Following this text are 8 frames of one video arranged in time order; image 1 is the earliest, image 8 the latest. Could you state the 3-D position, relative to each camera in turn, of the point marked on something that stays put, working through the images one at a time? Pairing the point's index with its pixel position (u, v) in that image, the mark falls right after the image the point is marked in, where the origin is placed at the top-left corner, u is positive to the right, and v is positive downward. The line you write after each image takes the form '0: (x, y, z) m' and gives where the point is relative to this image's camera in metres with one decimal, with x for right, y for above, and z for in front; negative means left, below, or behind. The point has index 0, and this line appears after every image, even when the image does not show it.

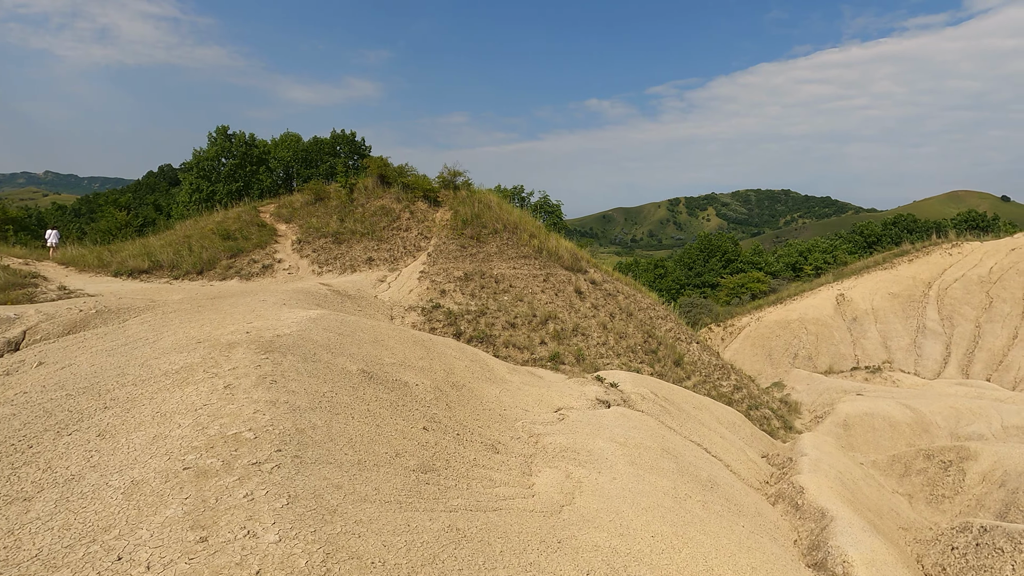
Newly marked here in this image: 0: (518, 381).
0: (+0.1, -1.4, +7.9) m
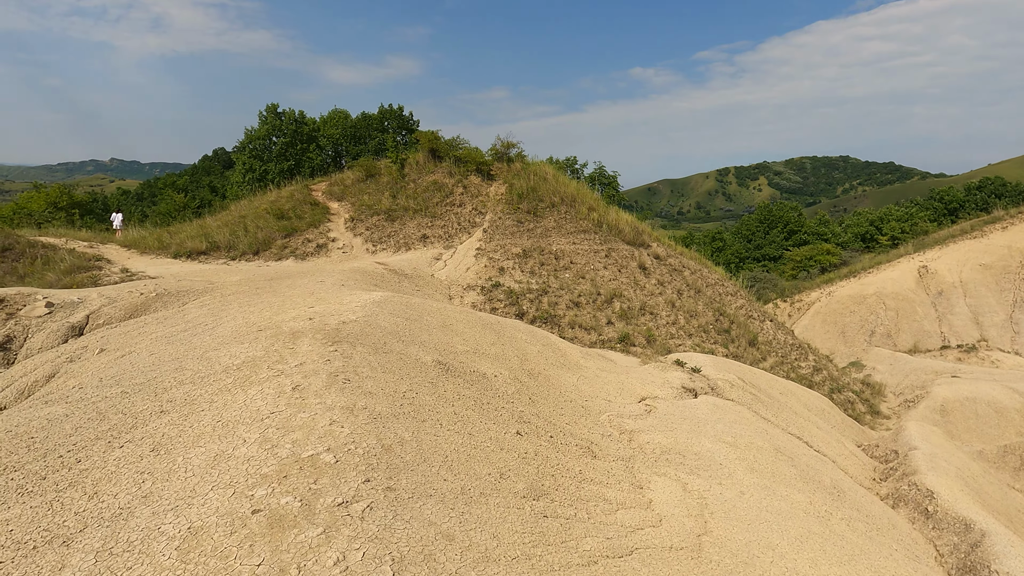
0: (+1.1, -1.1, +7.2) m
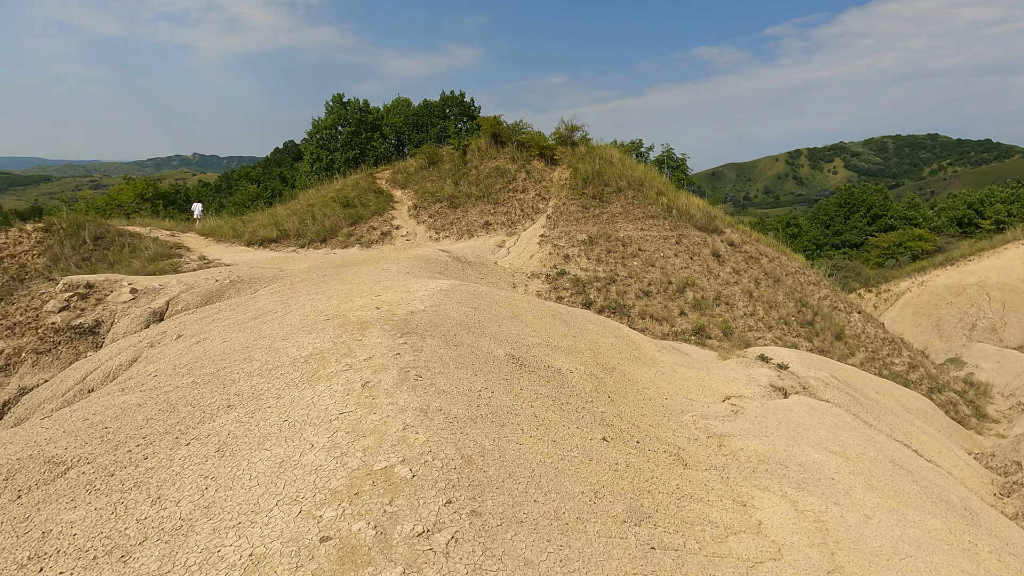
0: (+2.0, -0.9, +6.7) m
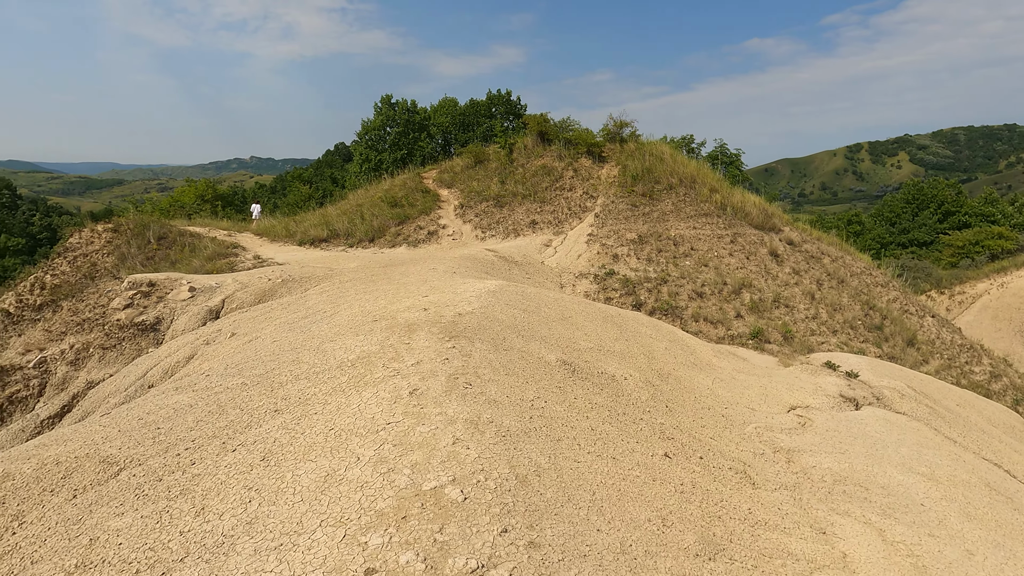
0: (+2.6, -0.9, +6.4) m
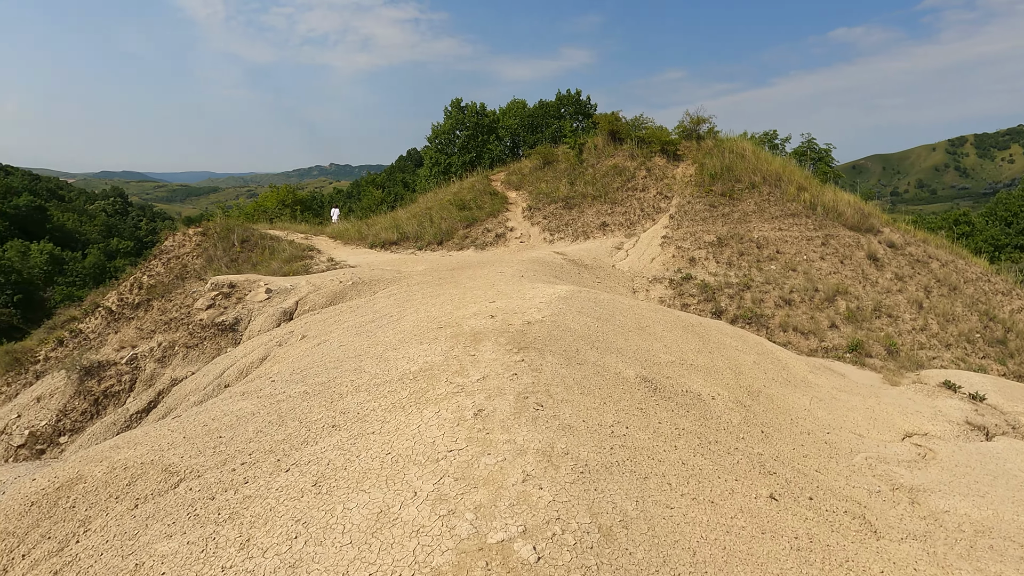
0: (+3.4, -1.0, +5.7) m
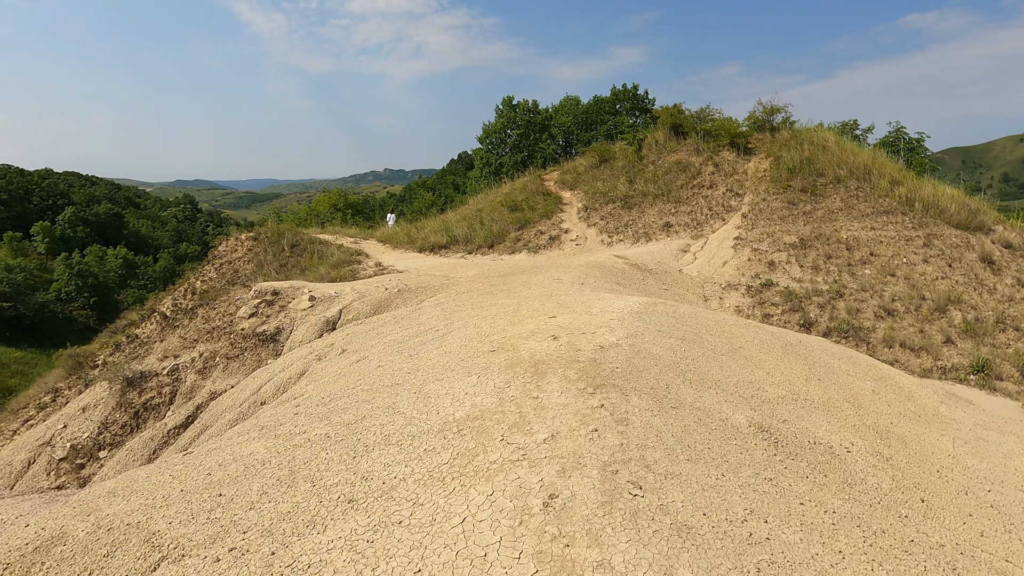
0: (+3.9, -1.1, +4.6) m
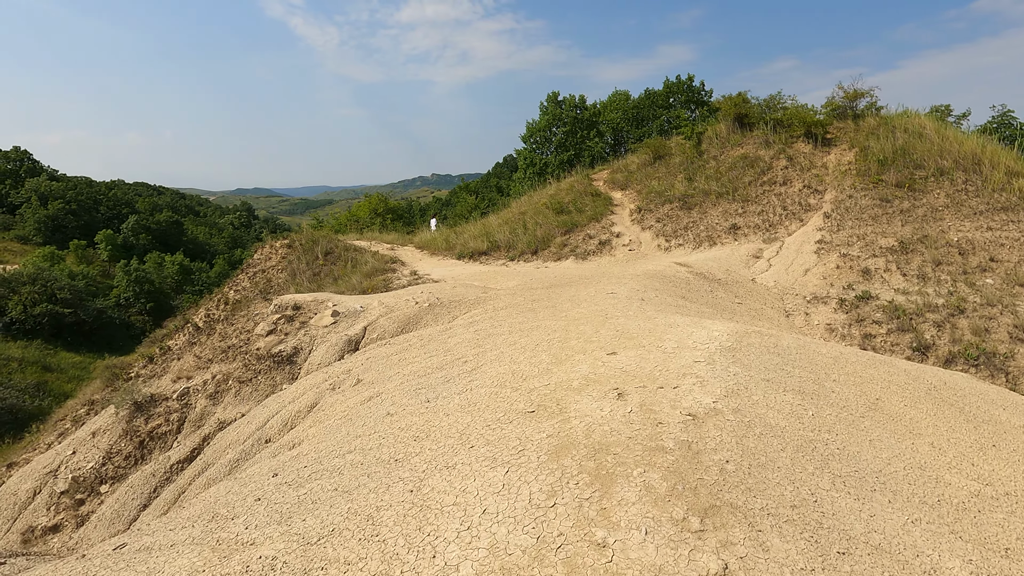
0: (+4.2, -1.3, +3.2) m
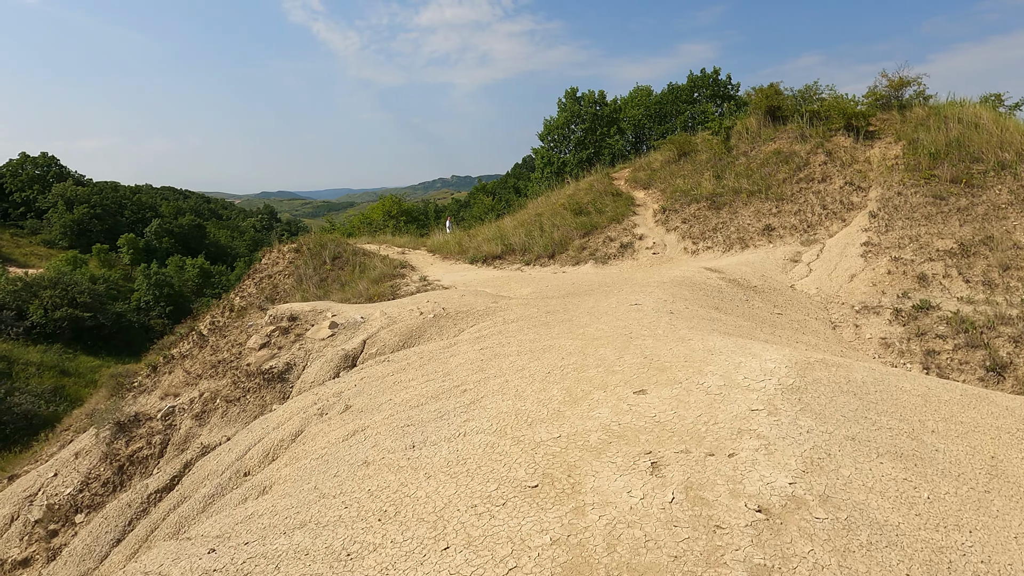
0: (+4.2, -1.4, +2.4) m
